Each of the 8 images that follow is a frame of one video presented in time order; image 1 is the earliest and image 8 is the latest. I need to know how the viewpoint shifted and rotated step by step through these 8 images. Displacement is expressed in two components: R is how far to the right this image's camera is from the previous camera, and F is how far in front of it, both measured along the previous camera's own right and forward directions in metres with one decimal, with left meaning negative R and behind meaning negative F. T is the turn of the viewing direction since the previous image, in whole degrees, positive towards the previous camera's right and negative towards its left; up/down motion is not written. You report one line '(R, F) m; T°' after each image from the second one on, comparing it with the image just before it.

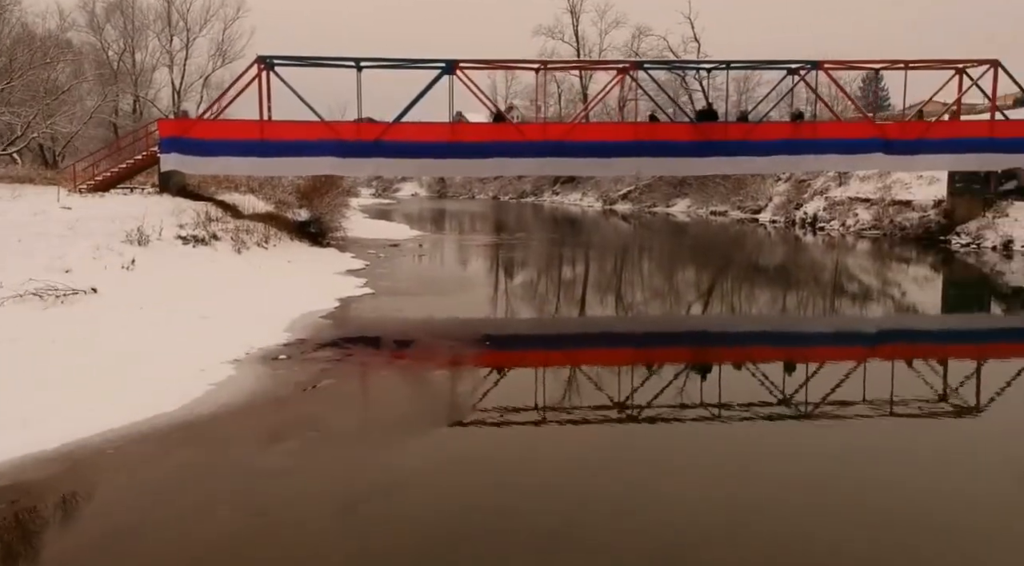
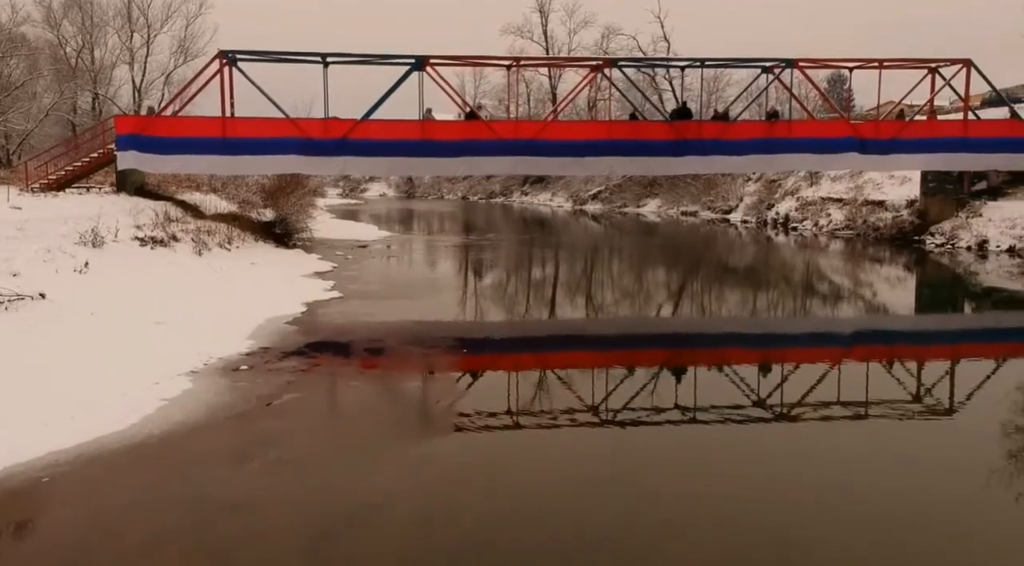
(-0.1, +0.4) m; +2°
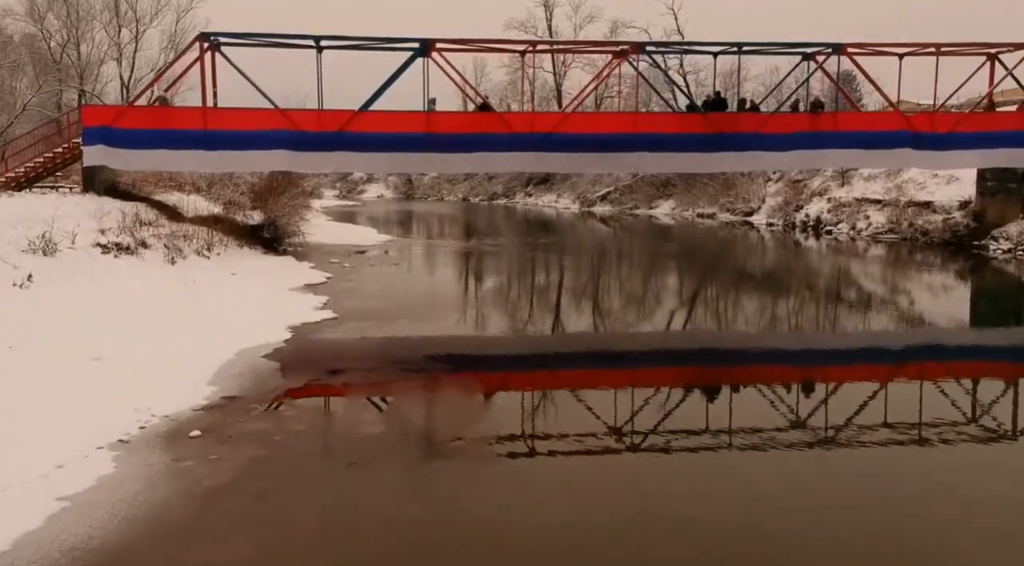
(-0.3, +1.9) m; 0°
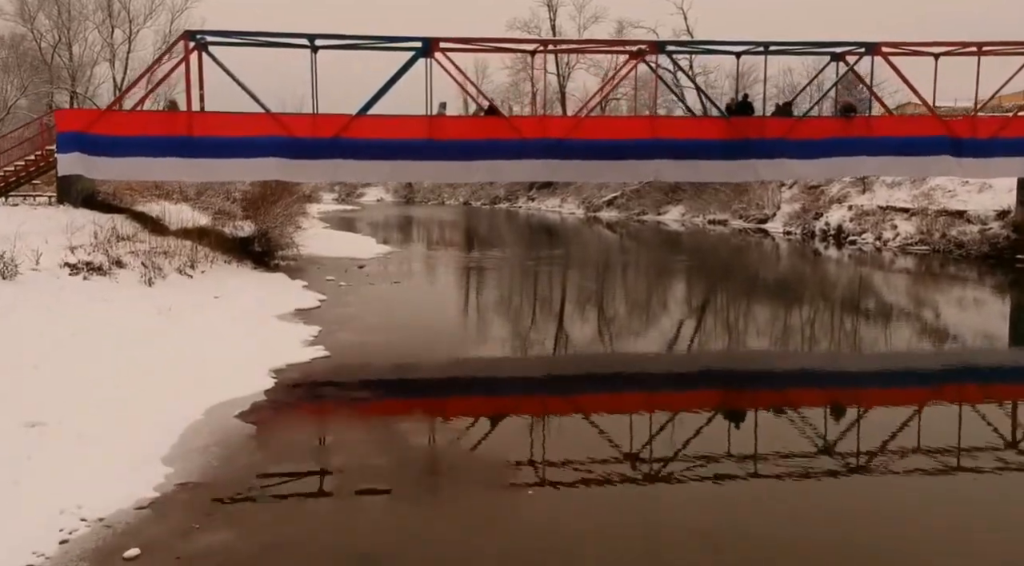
(-0.2, +1.2) m; 0°
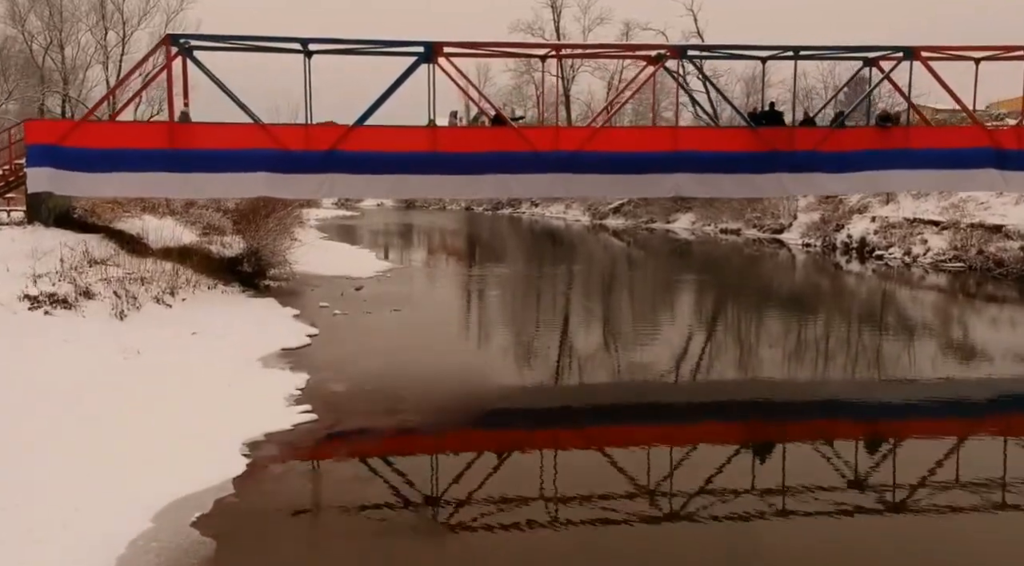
(-0.1, +1.2) m; 0°
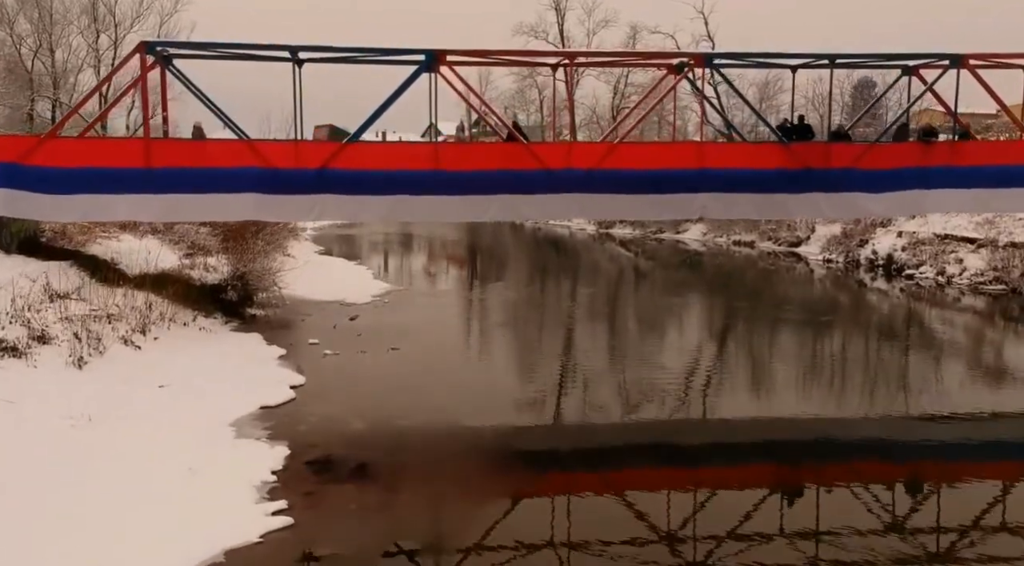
(-0.1, +1.2) m; 0°
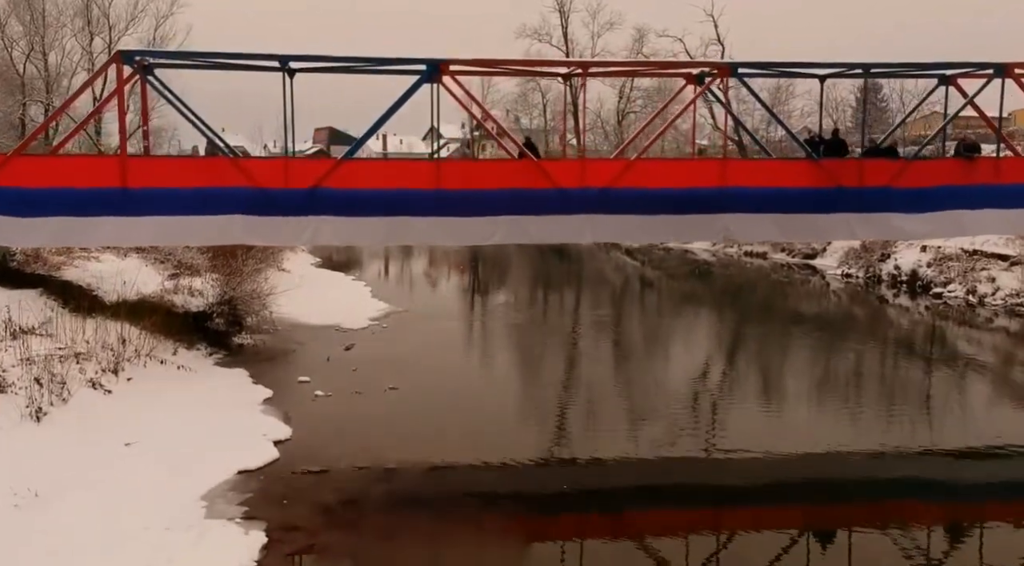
(-0.1, +1.0) m; 0°
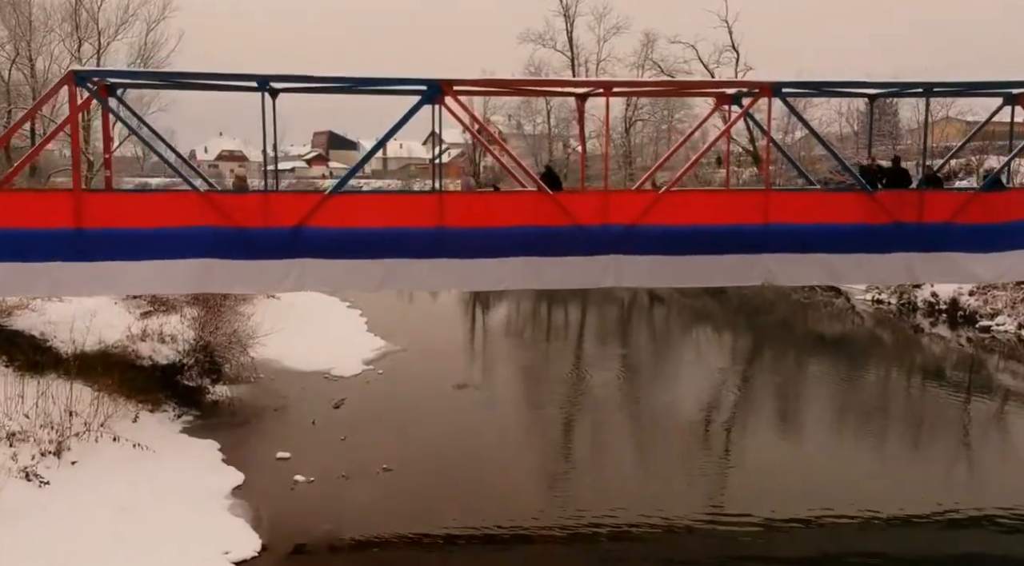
(-0.1, +1.5) m; 0°
